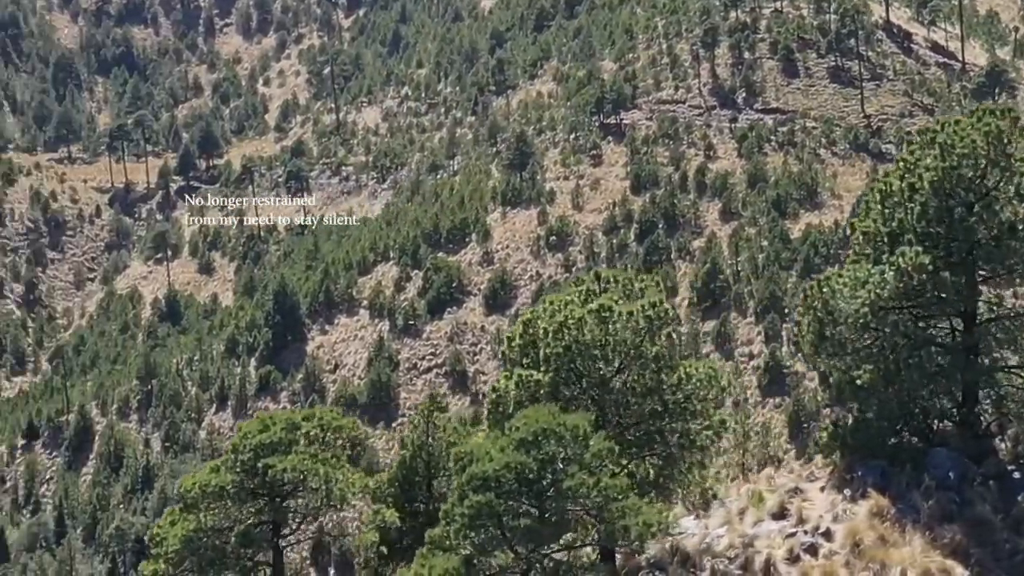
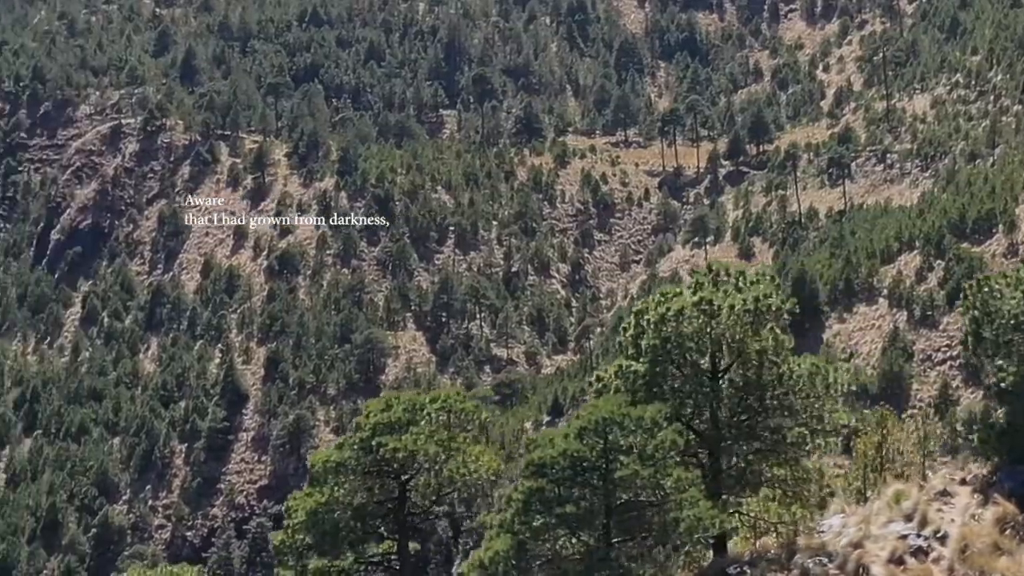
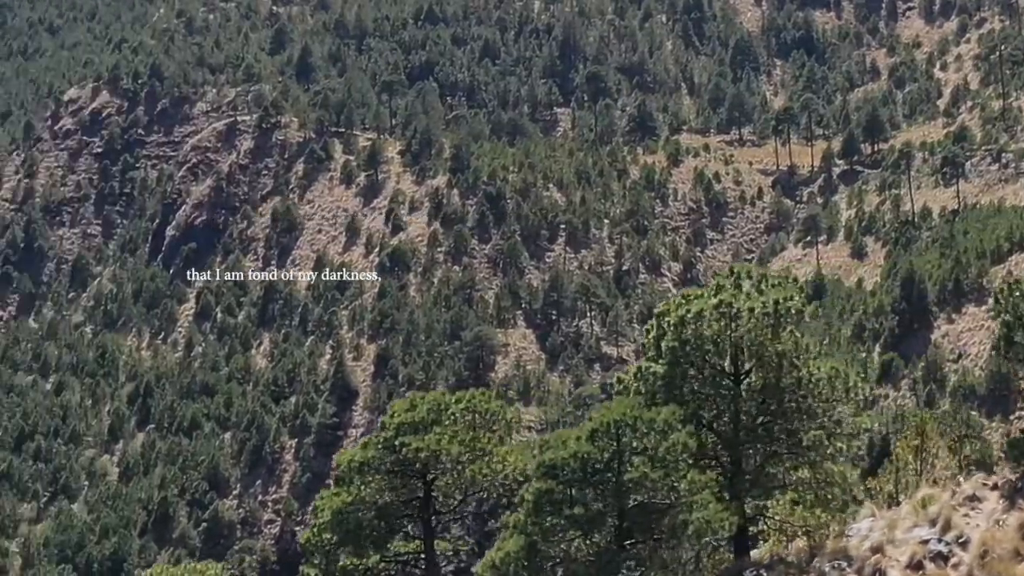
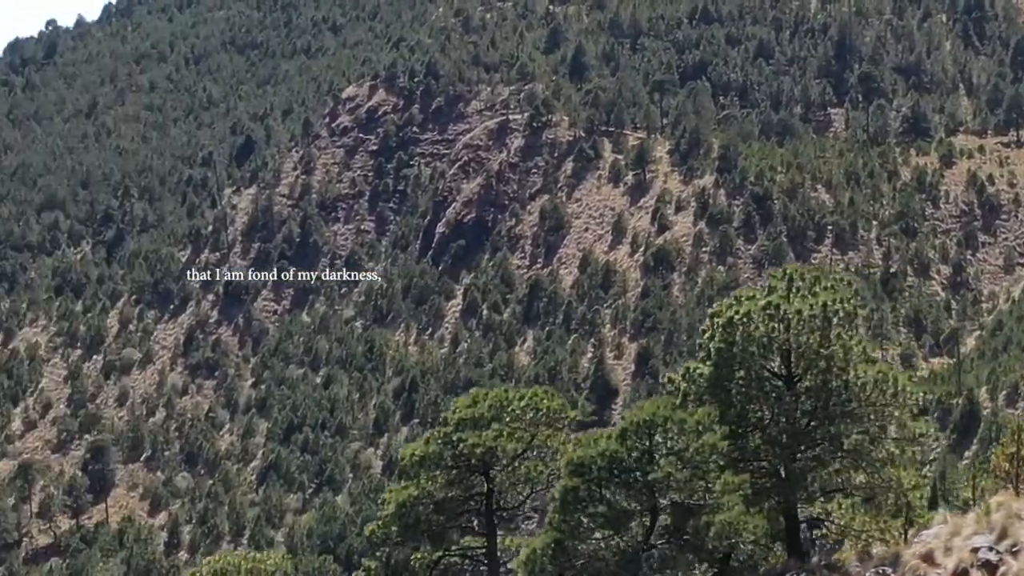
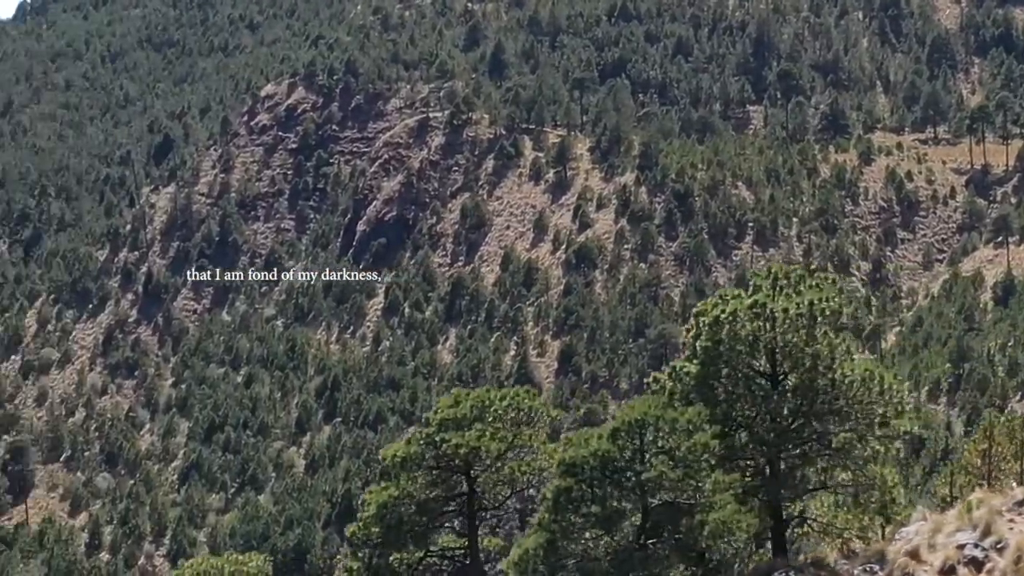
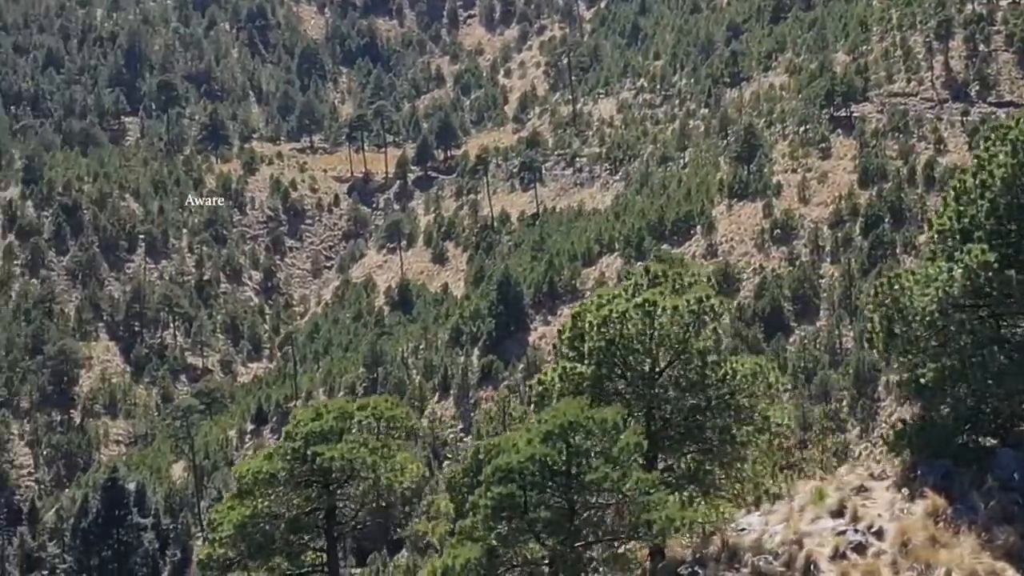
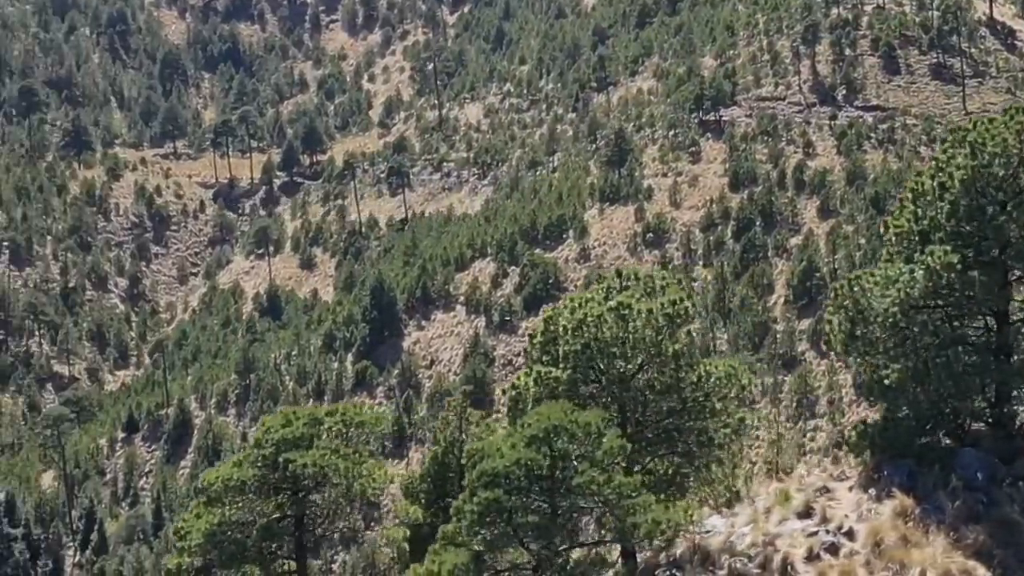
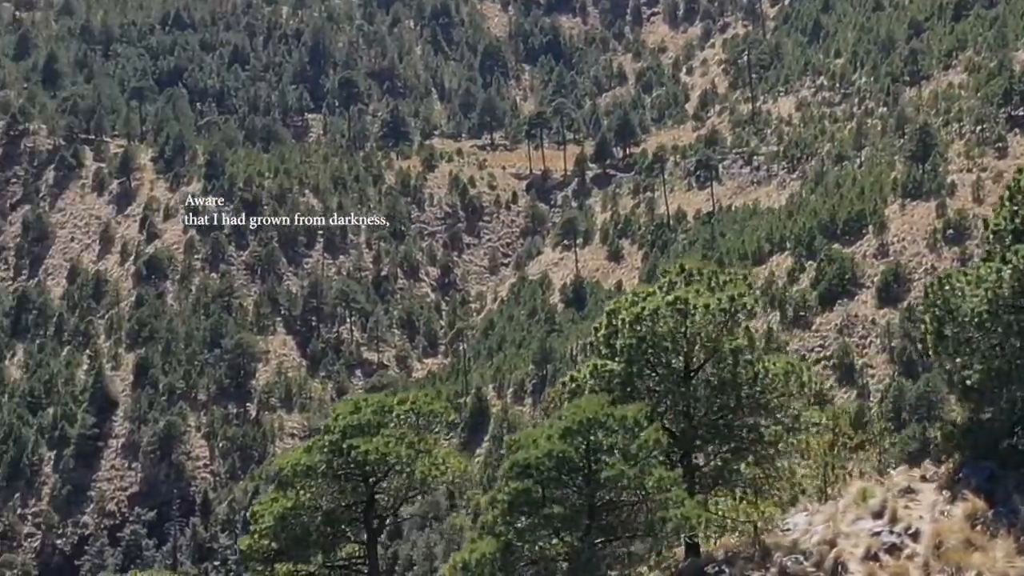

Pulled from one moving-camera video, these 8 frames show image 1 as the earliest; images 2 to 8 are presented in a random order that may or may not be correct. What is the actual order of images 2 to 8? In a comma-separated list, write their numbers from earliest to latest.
7, 6, 8, 2, 3, 5, 4
